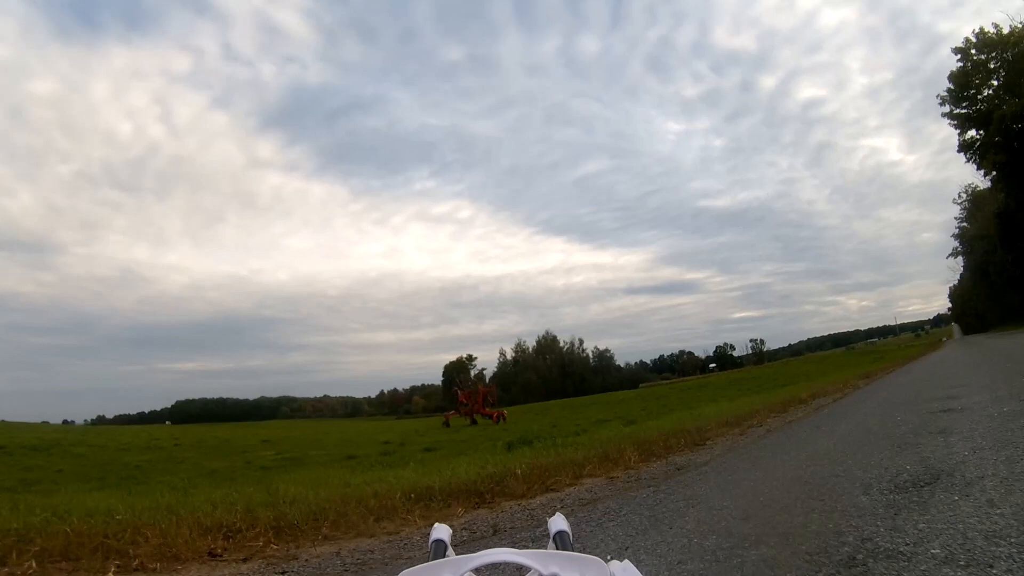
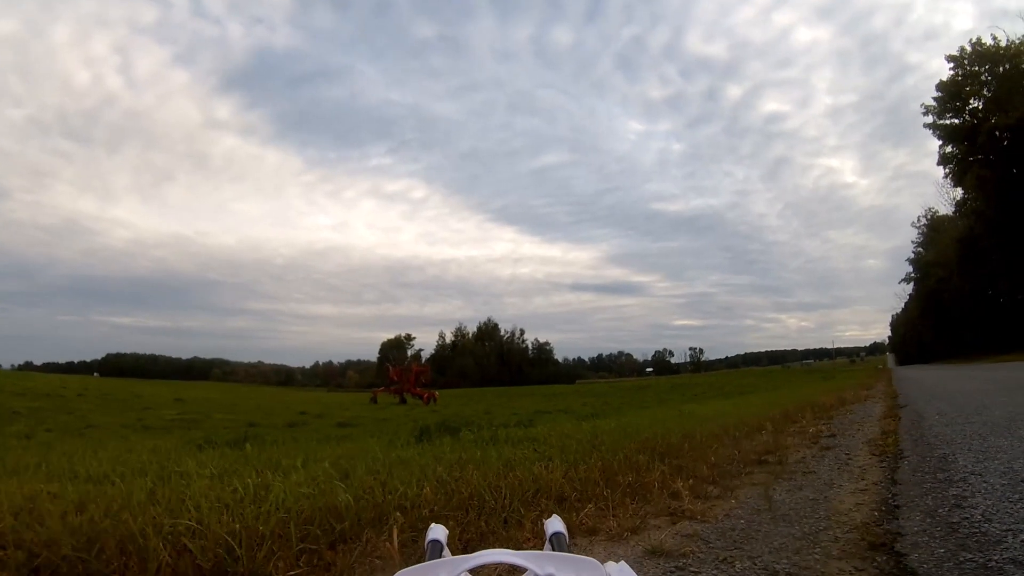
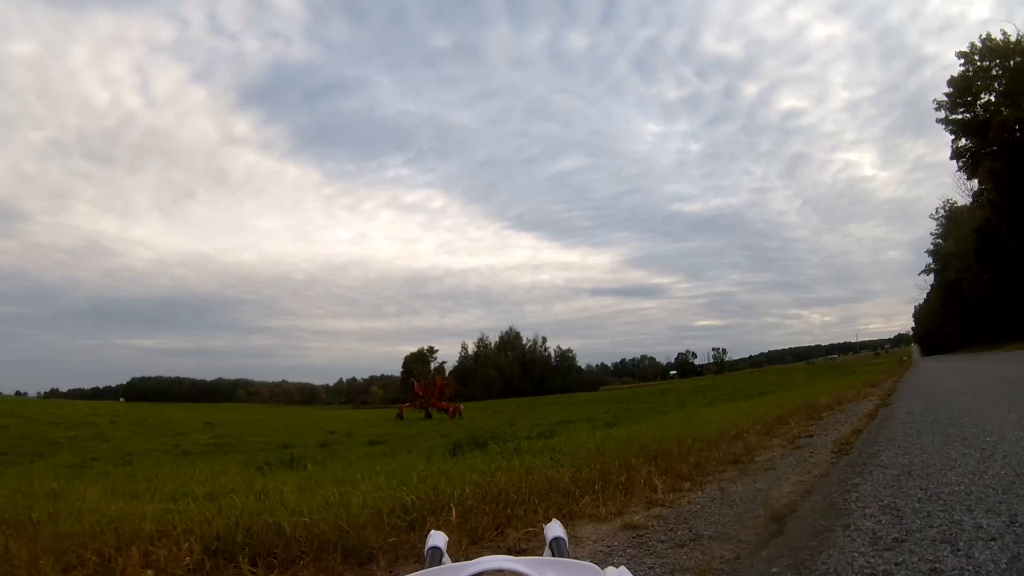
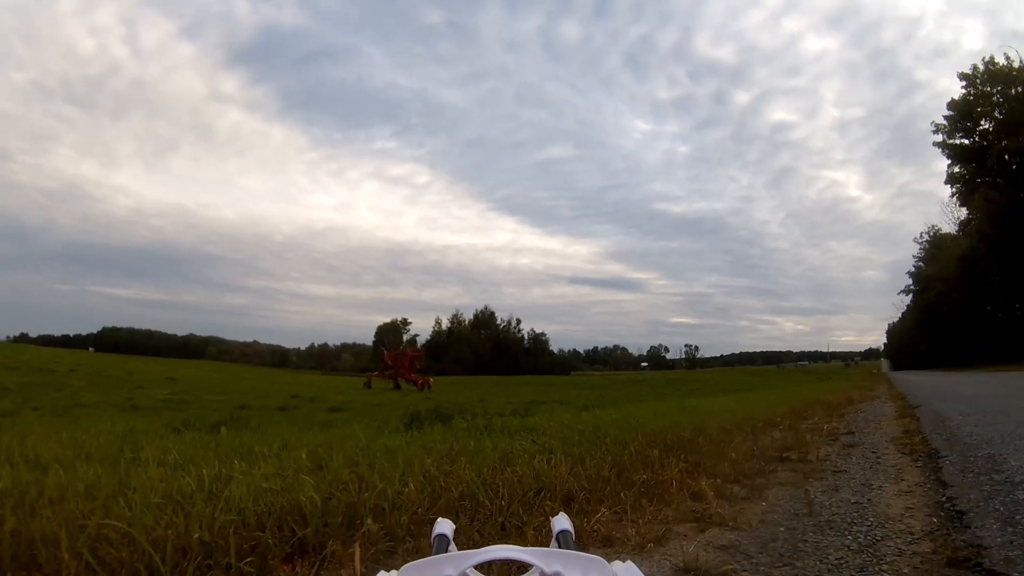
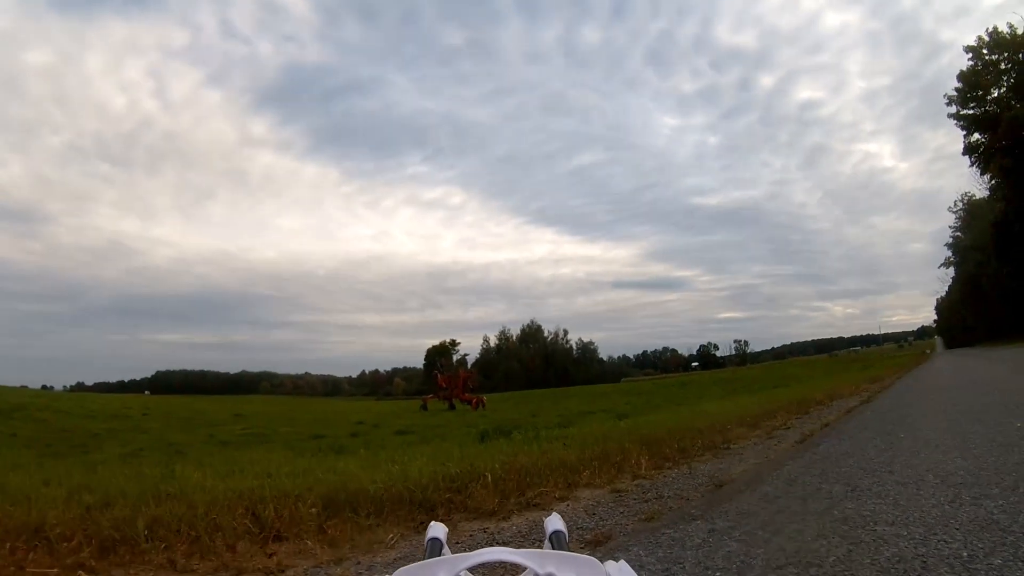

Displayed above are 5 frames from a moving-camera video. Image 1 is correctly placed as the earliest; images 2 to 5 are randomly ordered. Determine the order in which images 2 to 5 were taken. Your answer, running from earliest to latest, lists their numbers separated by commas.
5, 3, 2, 4
